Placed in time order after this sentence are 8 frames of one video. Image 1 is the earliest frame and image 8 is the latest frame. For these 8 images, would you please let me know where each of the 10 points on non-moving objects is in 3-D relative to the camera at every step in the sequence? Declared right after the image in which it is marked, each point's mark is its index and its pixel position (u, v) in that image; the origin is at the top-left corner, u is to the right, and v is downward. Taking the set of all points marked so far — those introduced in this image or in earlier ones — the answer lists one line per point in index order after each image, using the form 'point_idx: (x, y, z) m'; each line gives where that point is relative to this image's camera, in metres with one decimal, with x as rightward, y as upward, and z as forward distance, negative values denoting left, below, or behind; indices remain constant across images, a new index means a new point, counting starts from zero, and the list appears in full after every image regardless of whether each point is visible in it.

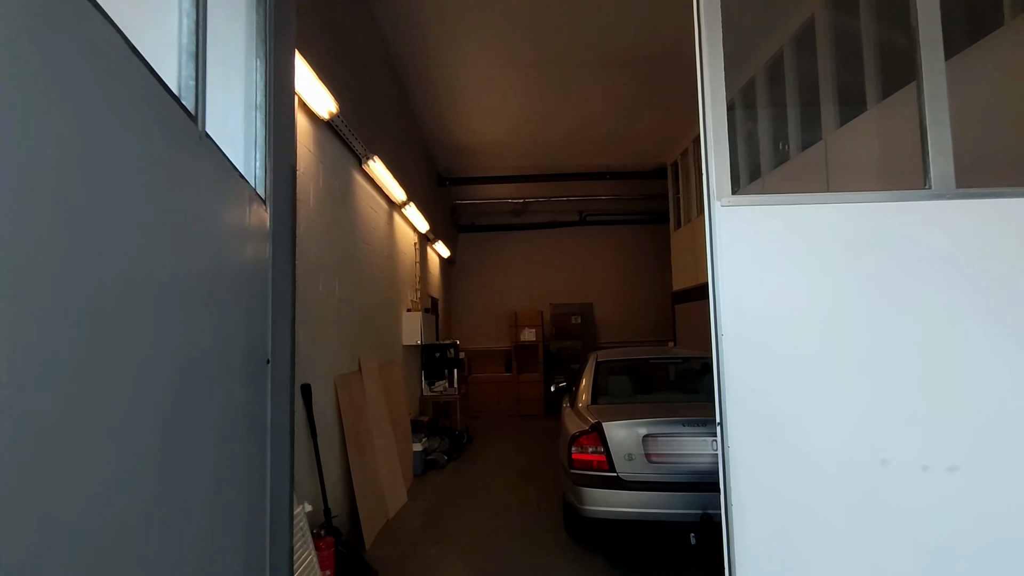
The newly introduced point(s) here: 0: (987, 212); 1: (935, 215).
0: (+1.4, +0.2, +1.7) m
1: (+1.3, +0.2, +1.7) m
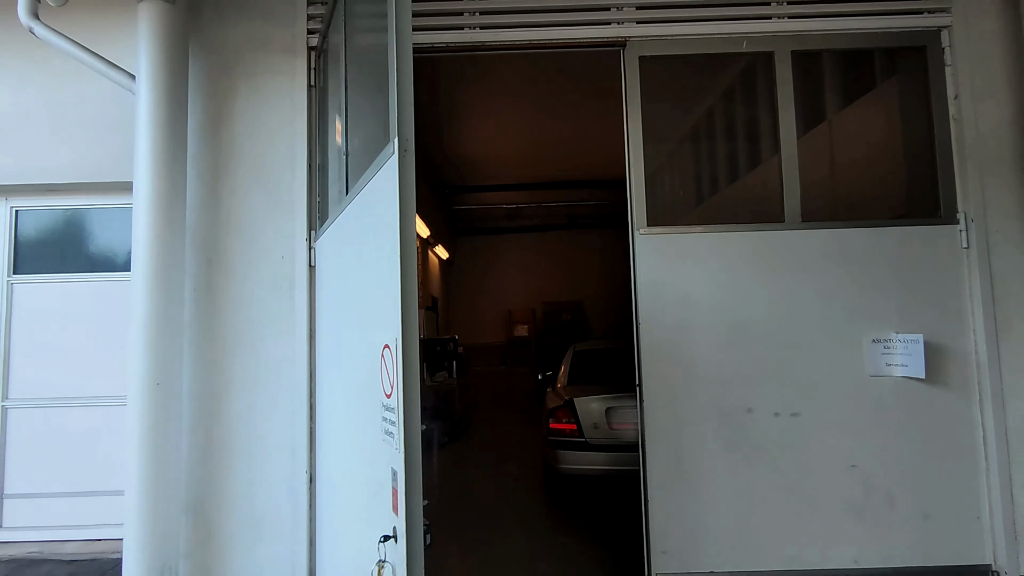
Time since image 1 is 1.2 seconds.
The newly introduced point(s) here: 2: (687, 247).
0: (+1.4, +0.2, +2.5) m
1: (+1.2, +0.2, +2.5) m
2: (+0.8, +0.2, +2.5) m
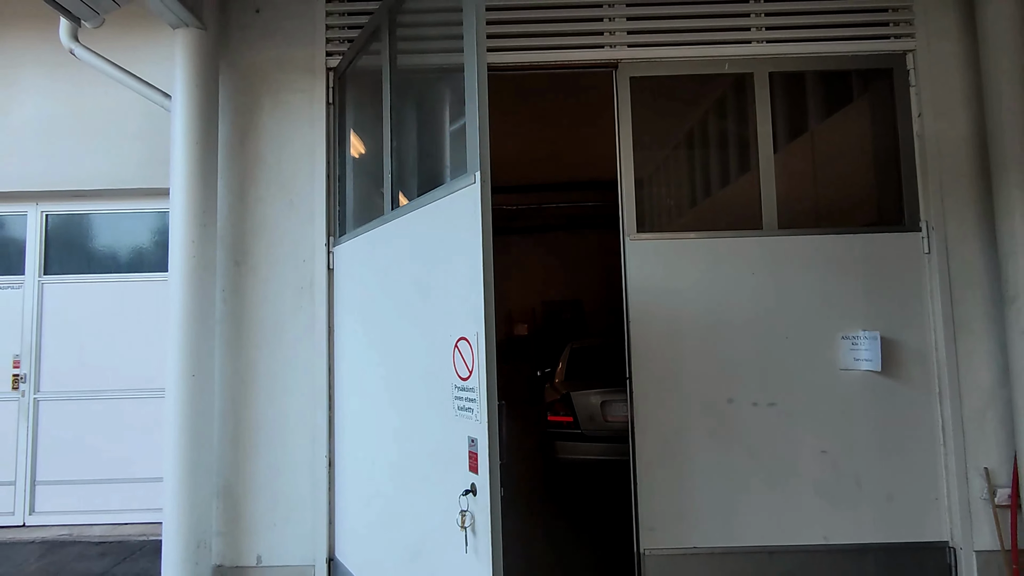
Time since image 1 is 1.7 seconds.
0: (+1.4, +0.2, +2.7) m
1: (+1.2, +0.2, +2.7) m
2: (+0.8, +0.2, +2.7) m
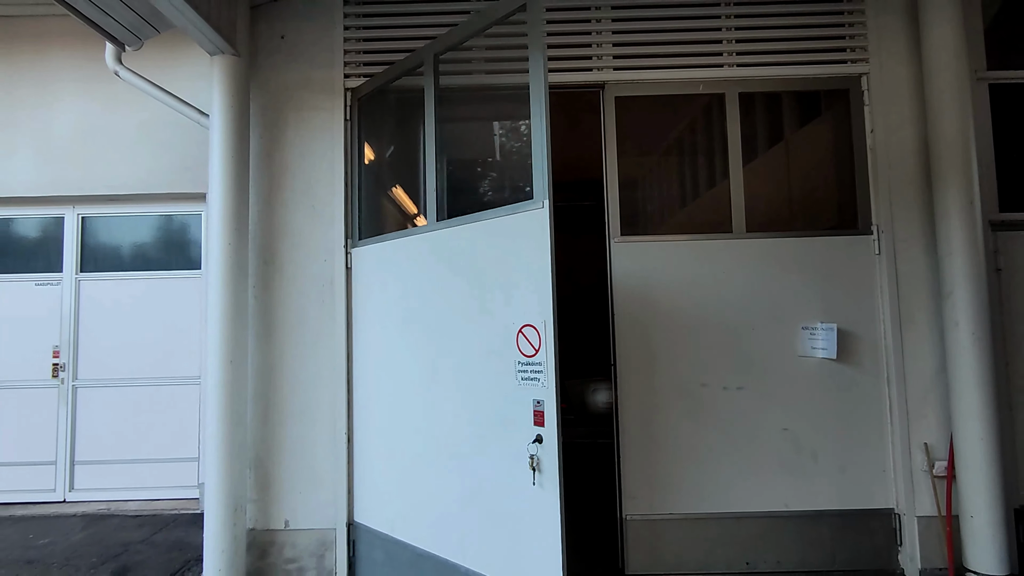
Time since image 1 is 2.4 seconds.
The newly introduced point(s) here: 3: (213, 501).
0: (+1.4, +0.2, +3.1) m
1: (+1.2, +0.2, +3.1) m
2: (+0.8, +0.2, +3.1) m
3: (-1.5, -1.0, +2.8) m
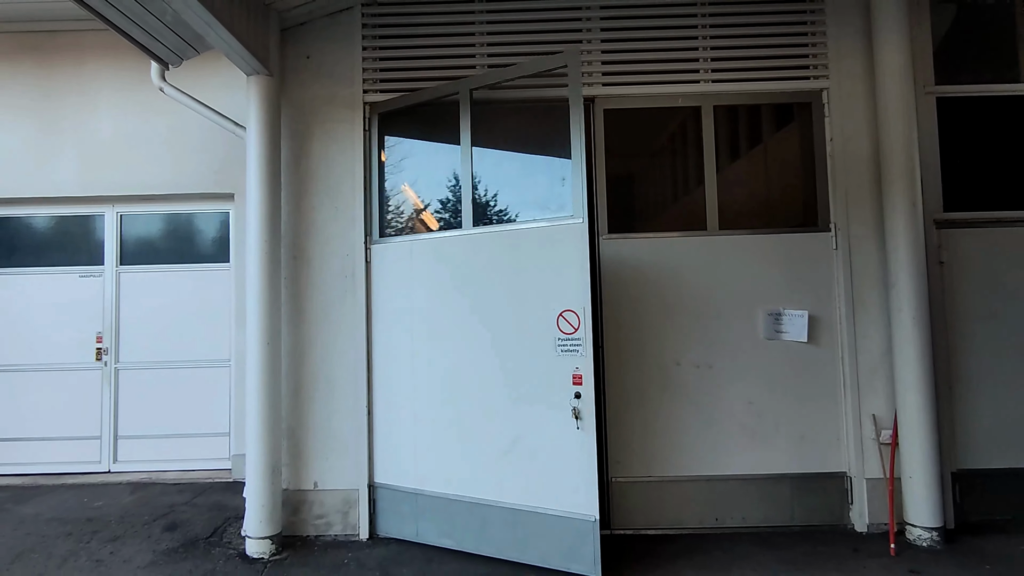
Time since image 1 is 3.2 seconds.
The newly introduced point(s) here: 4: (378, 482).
0: (+1.4, +0.3, +3.5) m
1: (+1.2, +0.3, +3.5) m
2: (+0.8, +0.2, +3.5) m
3: (-1.5, -1.0, +3.2) m
4: (-0.8, -1.2, +3.4) m
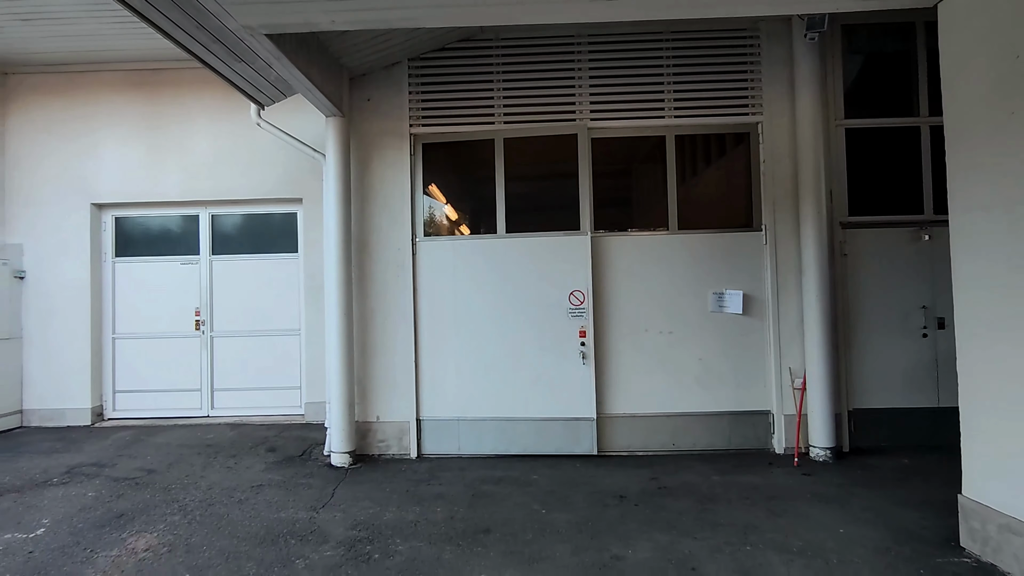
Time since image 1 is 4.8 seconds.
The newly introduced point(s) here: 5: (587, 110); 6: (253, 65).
0: (+1.4, +0.4, +4.6) m
1: (+1.3, +0.4, +4.6) m
2: (+0.9, +0.4, +4.6) m
3: (-1.4, -0.9, +4.5) m
4: (-0.7, -1.0, +4.6) m
5: (+0.6, +1.5, +4.7) m
6: (-1.8, +1.6, +4.0) m
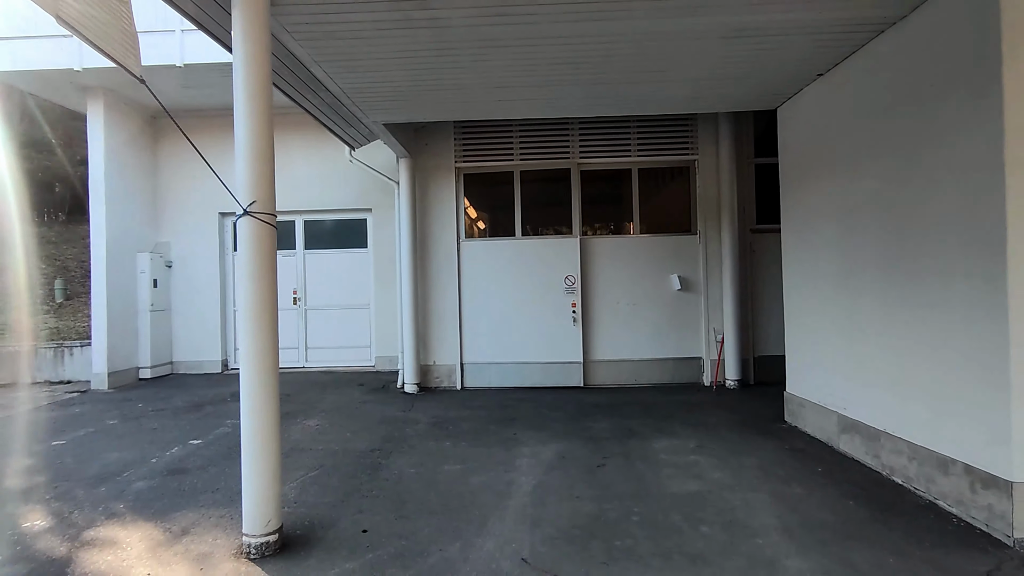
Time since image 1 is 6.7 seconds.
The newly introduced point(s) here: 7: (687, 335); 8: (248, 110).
0: (+1.6, +0.6, +6.7) m
1: (+1.5, +0.6, +6.8) m
2: (+1.0, +0.5, +6.8) m
3: (-1.2, -0.7, +6.6) m
4: (-0.6, -0.9, +6.8) m
5: (+0.8, +1.6, +6.8) m
6: (-1.7, +1.7, +6.1) m
7: (+2.1, -0.6, +6.7) m
8: (-1.3, +0.9, +2.9) m
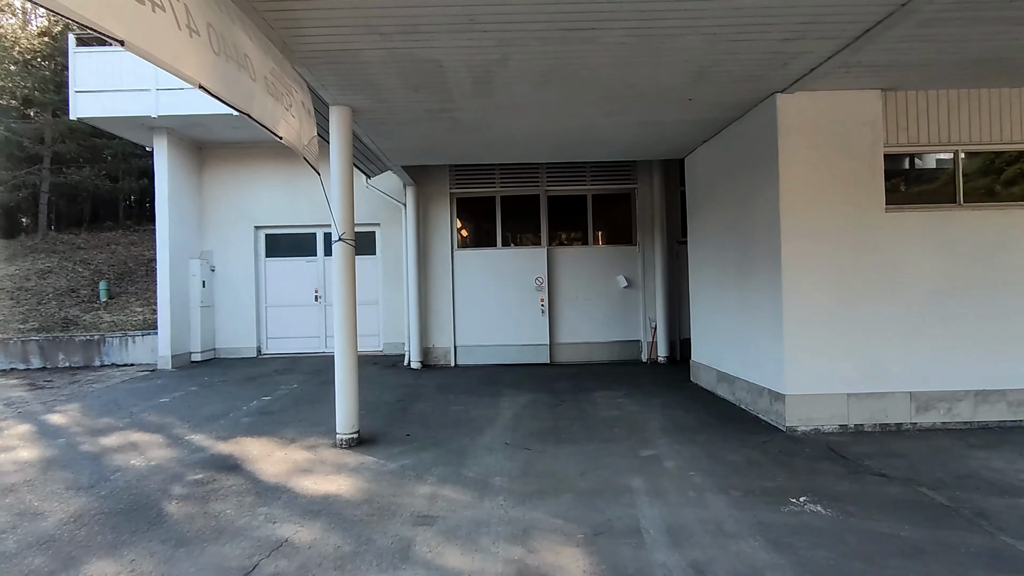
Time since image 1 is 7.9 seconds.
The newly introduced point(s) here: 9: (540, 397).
0: (+1.3, +0.6, +8.7) m
1: (+1.2, +0.6, +8.7) m
2: (+0.8, +0.5, +8.7) m
3: (-1.5, -0.7, +8.5) m
4: (-0.8, -0.9, +8.7) m
5: (+0.5, +1.7, +8.7) m
6: (-1.9, +1.7, +7.9) m
7: (+1.8, -0.6, +8.7) m
8: (-1.4, +0.9, +4.7) m
9: (+0.3, -1.2, +6.4) m
